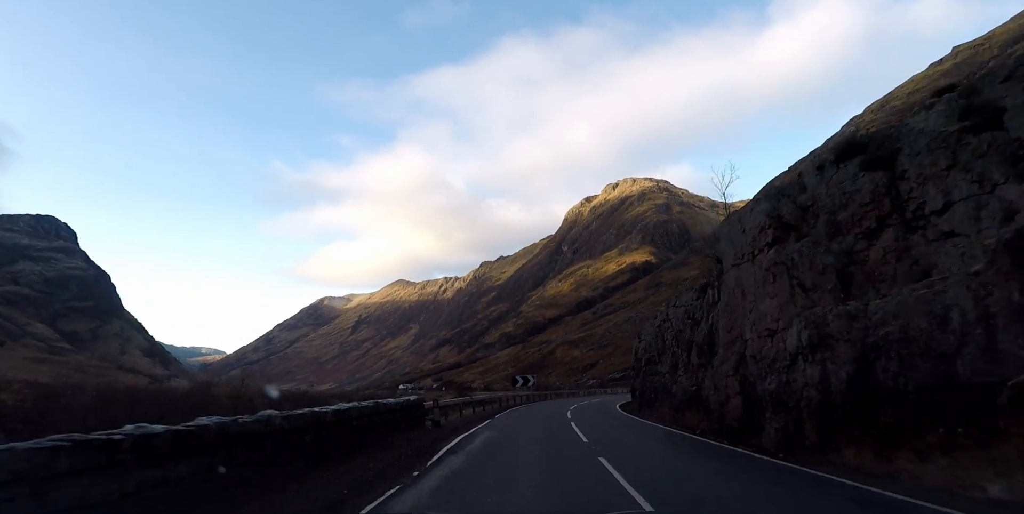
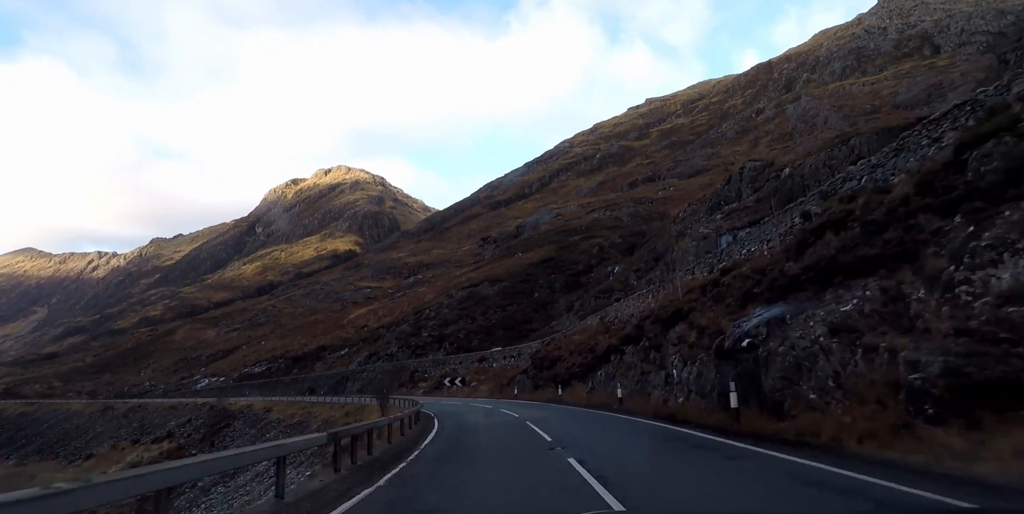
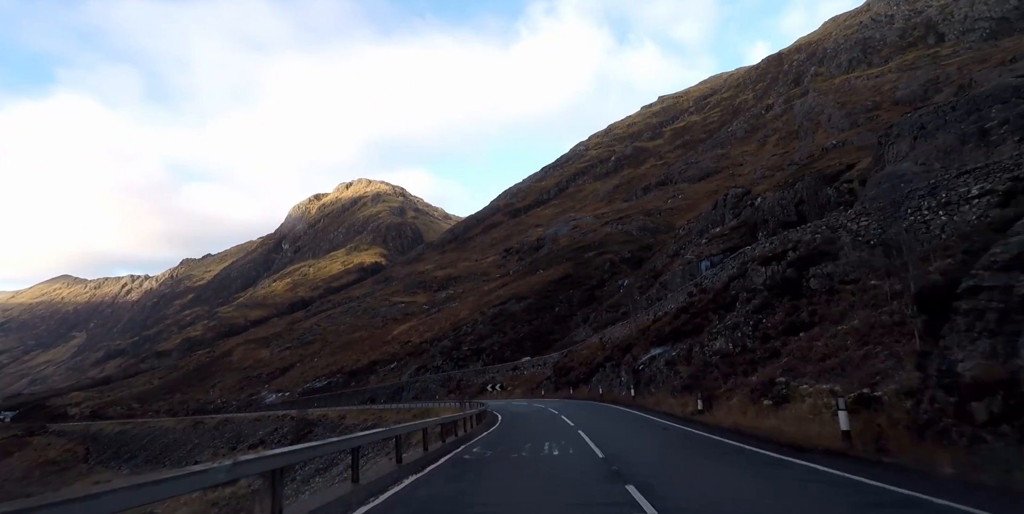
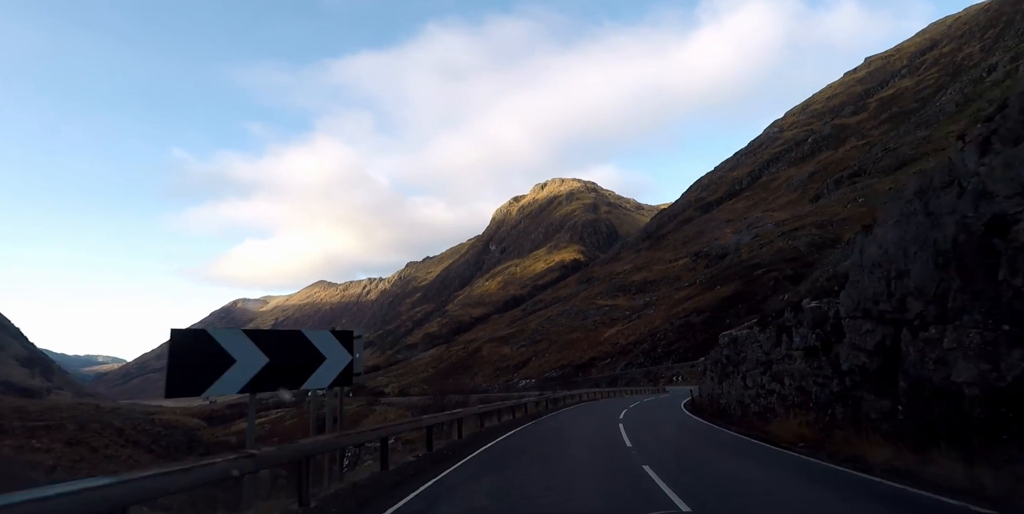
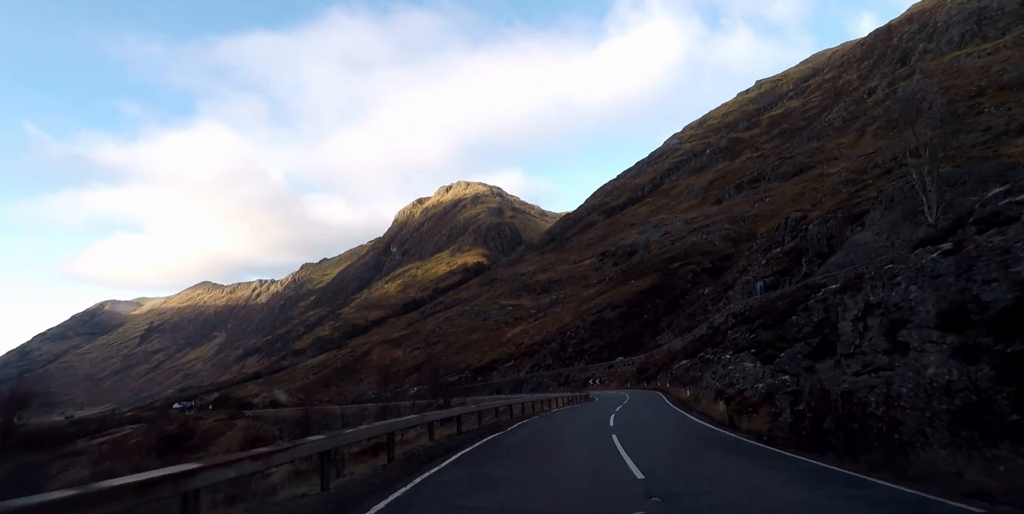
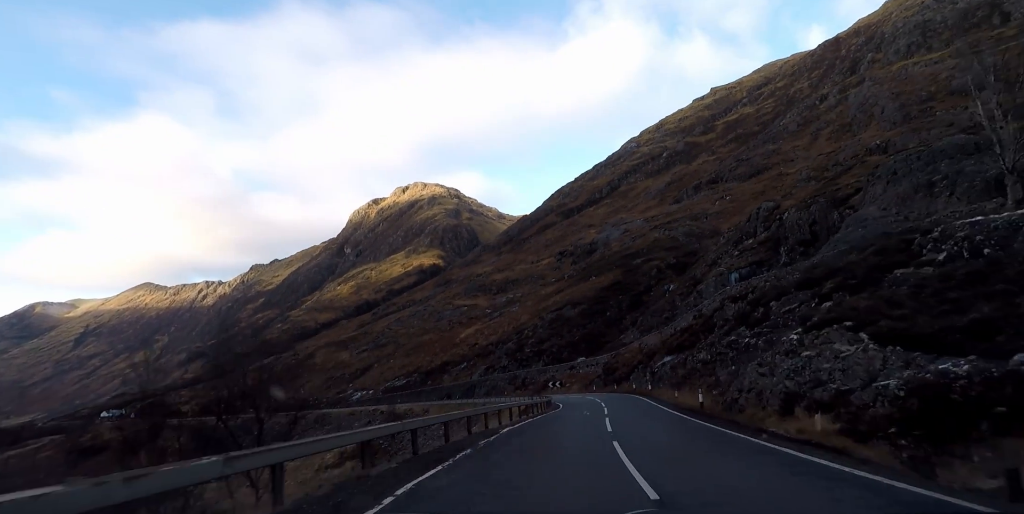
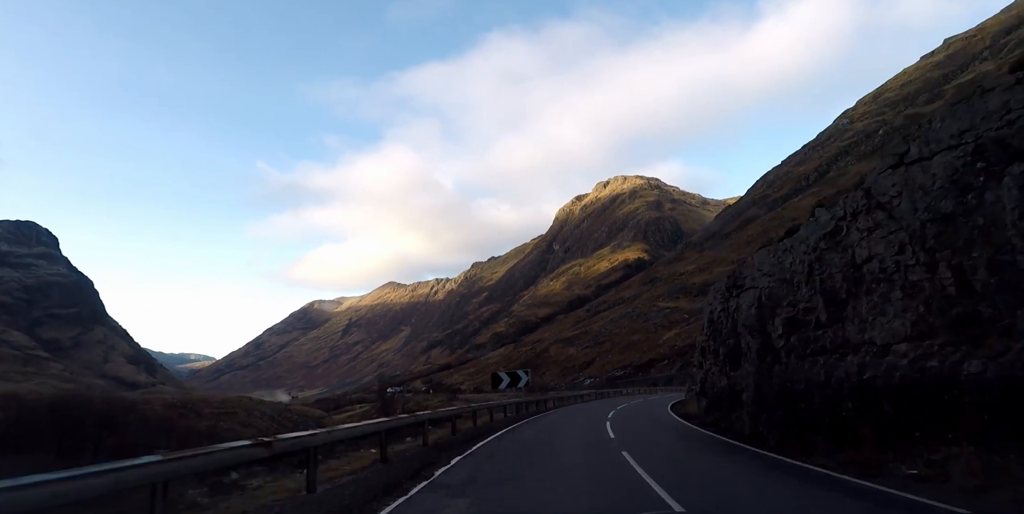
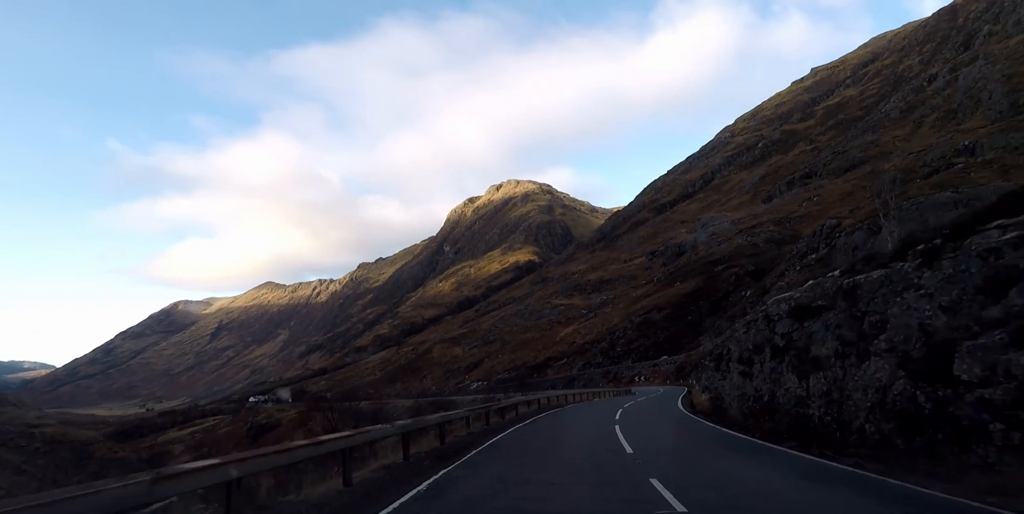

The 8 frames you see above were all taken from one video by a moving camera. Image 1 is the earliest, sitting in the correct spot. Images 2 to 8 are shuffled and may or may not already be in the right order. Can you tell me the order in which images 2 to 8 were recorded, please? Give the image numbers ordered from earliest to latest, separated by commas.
7, 4, 8, 5, 6, 3, 2
